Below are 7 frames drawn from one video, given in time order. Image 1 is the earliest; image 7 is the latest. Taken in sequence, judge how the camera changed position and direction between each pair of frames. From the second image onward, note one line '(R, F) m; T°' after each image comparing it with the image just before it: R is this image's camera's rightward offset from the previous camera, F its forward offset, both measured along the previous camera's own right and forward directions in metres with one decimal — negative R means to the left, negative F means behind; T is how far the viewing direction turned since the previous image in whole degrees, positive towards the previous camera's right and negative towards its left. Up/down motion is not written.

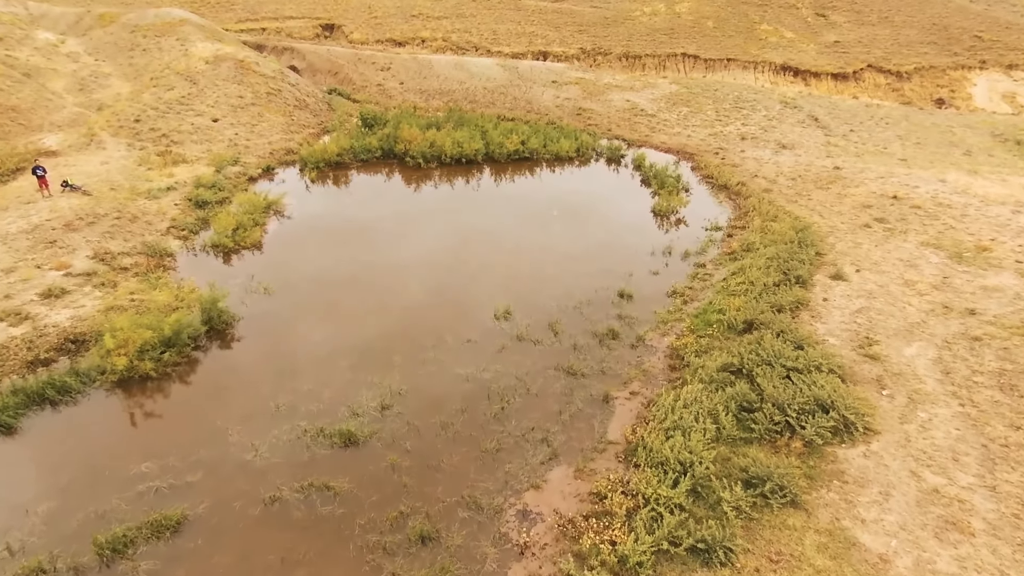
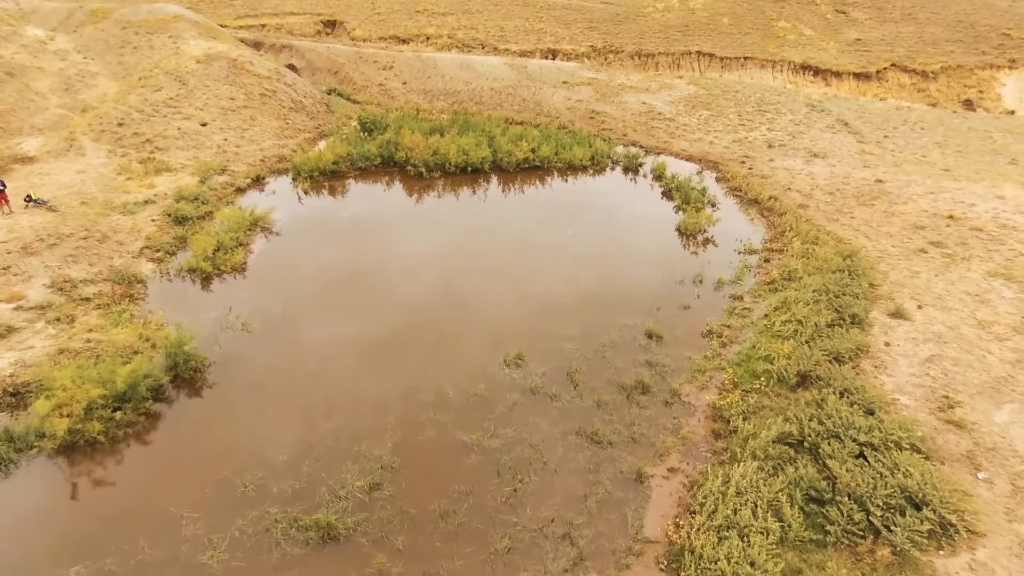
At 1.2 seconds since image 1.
(-0.1, +1.5) m; 0°
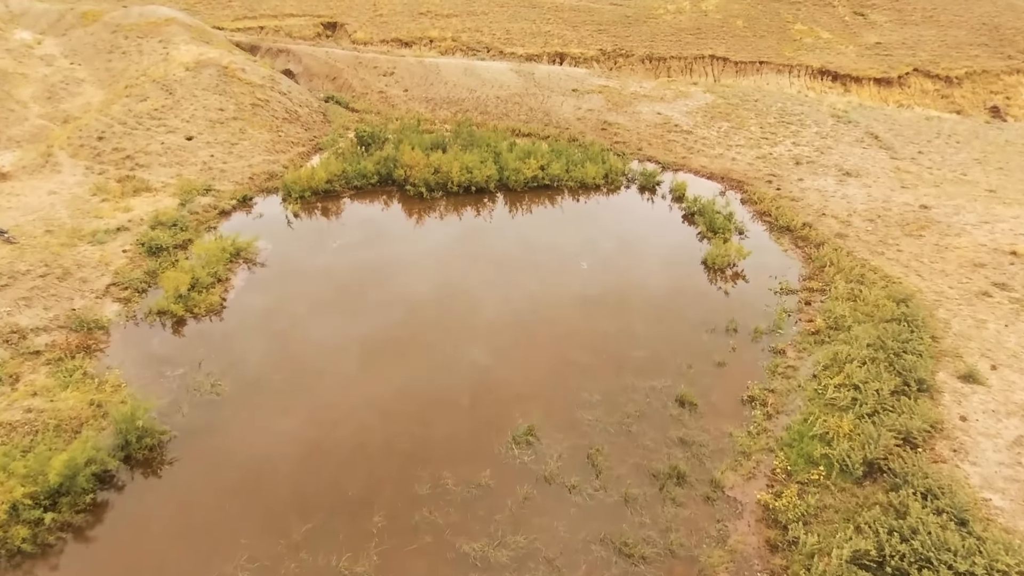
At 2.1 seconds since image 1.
(-0.1, +1.4) m; 0°
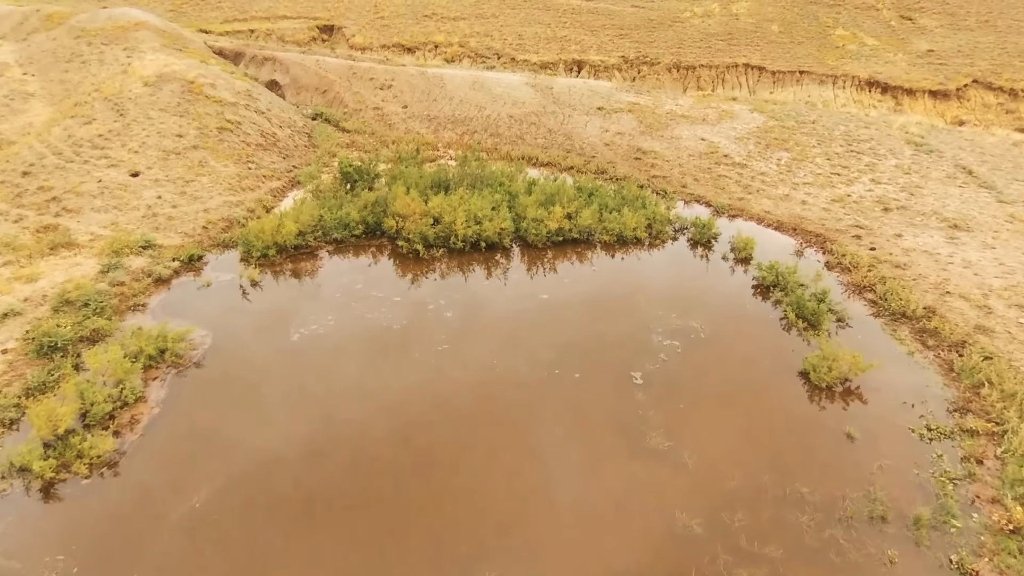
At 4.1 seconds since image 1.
(-0.3, +3.6) m; -1°
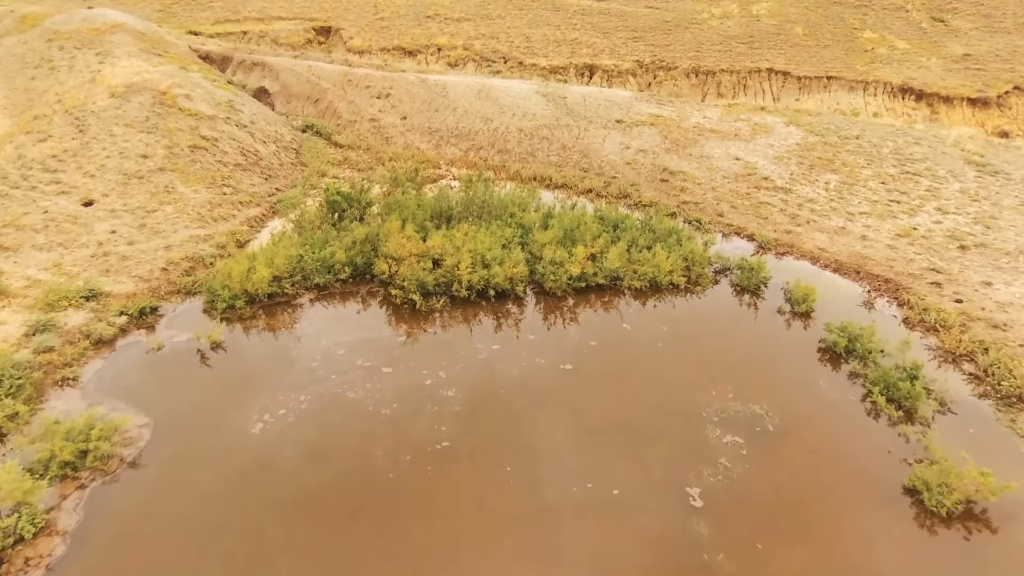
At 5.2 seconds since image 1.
(-0.2, +2.1) m; 0°
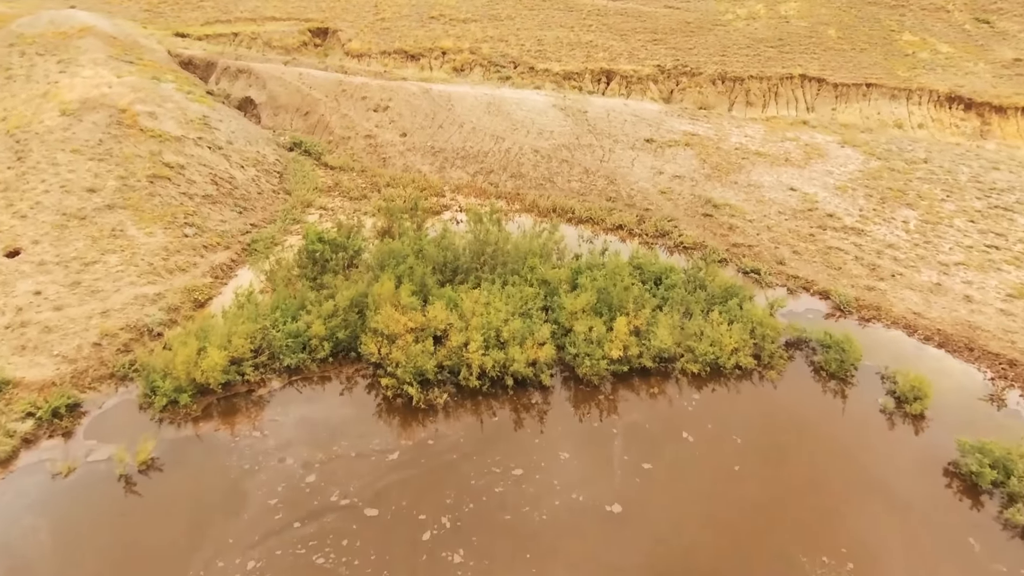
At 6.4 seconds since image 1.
(-0.3, +2.5) m; 0°
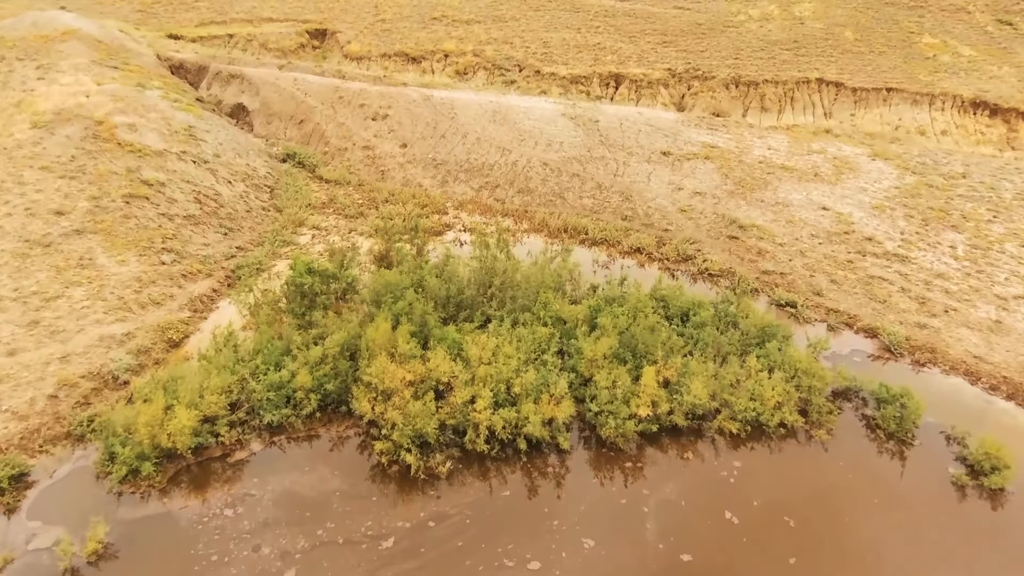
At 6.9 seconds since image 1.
(-0.1, +1.2) m; 0°
